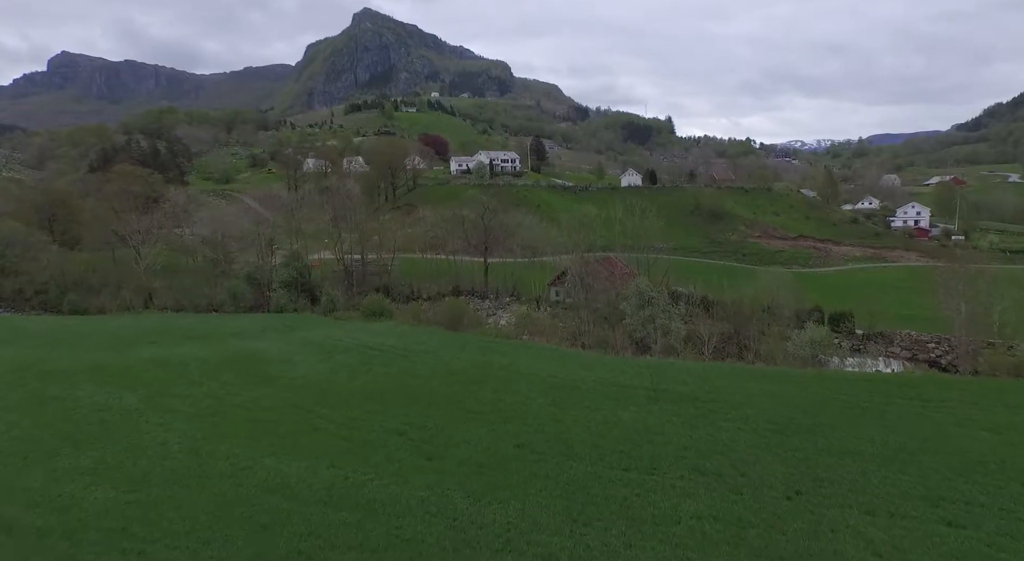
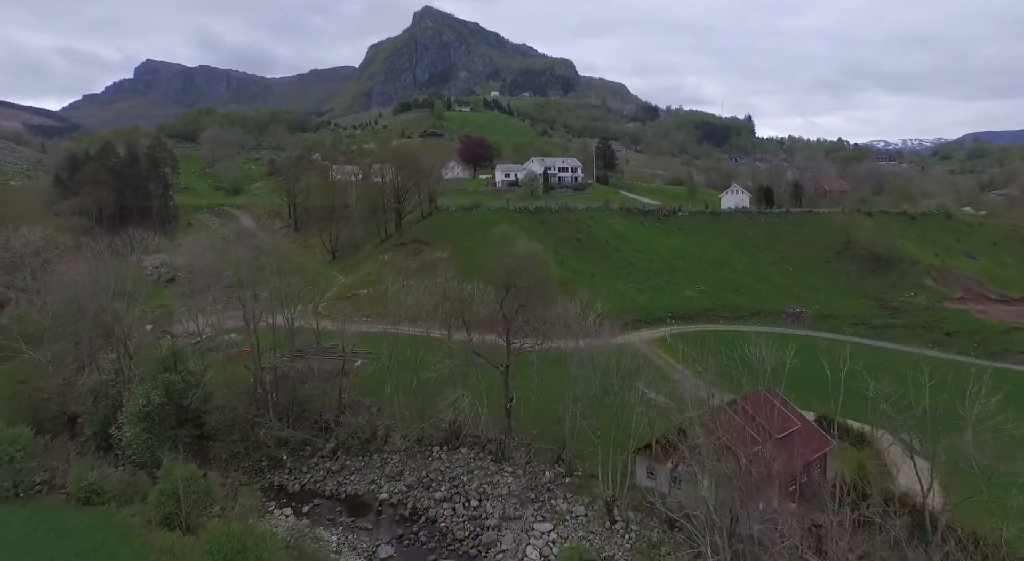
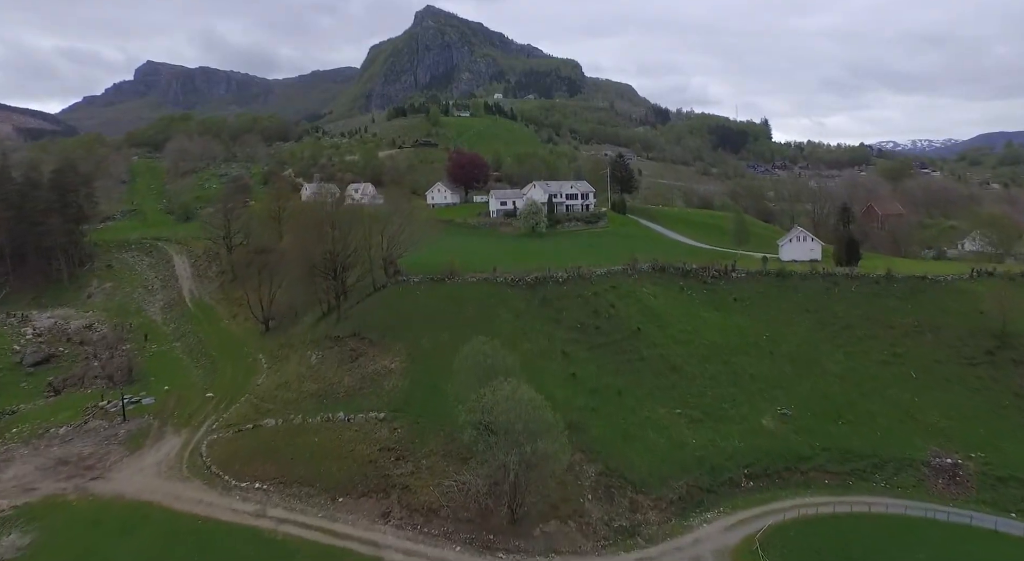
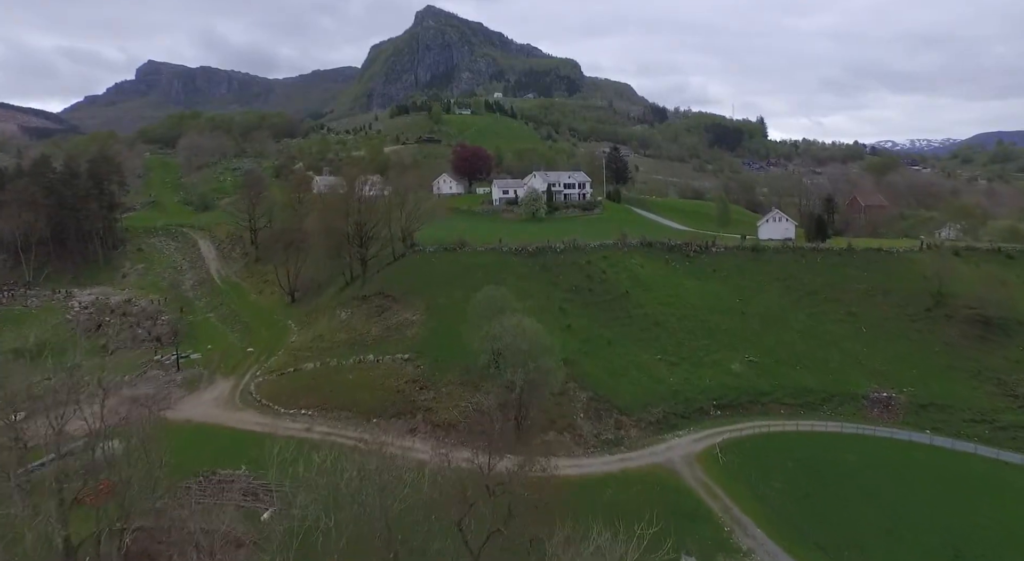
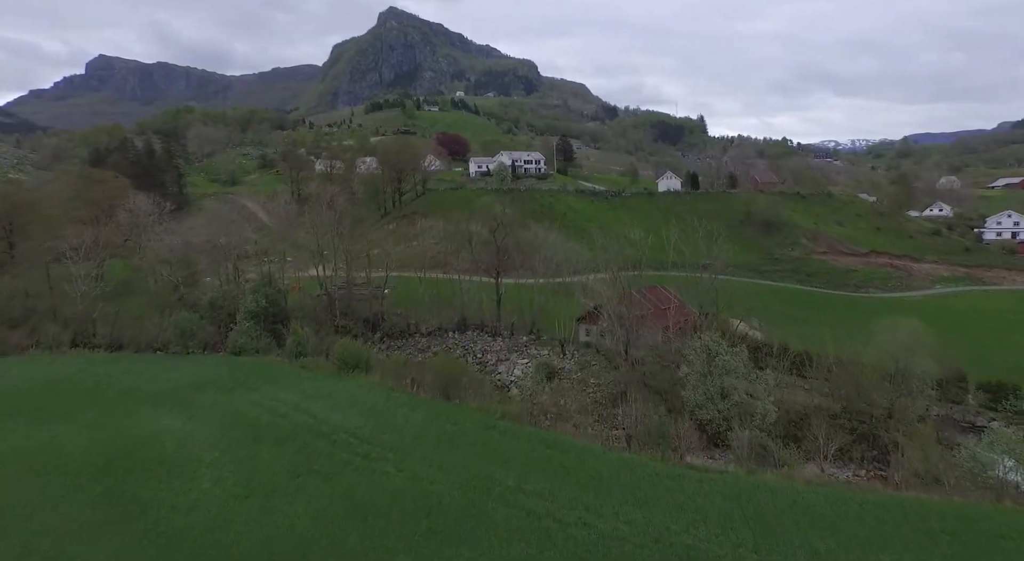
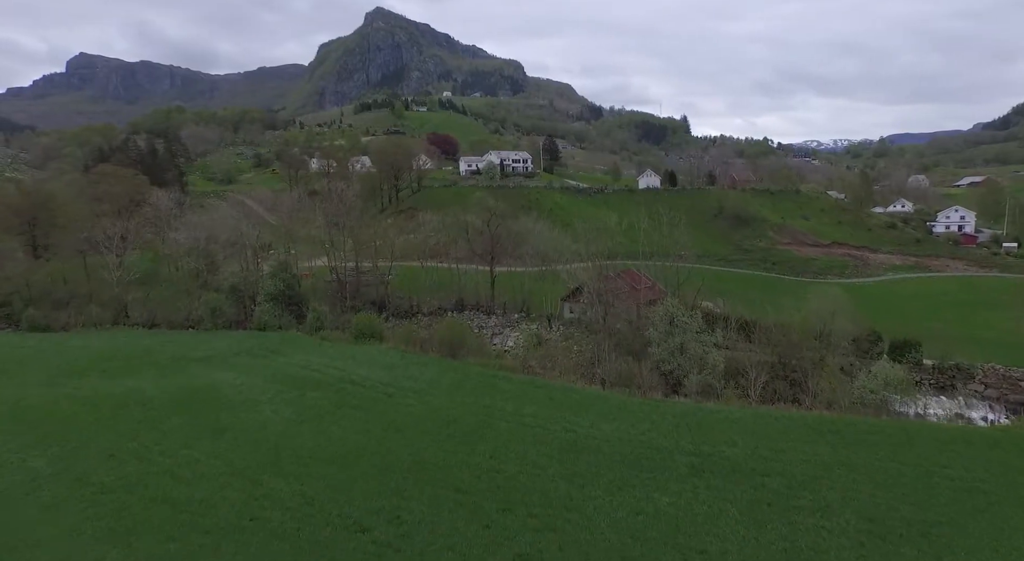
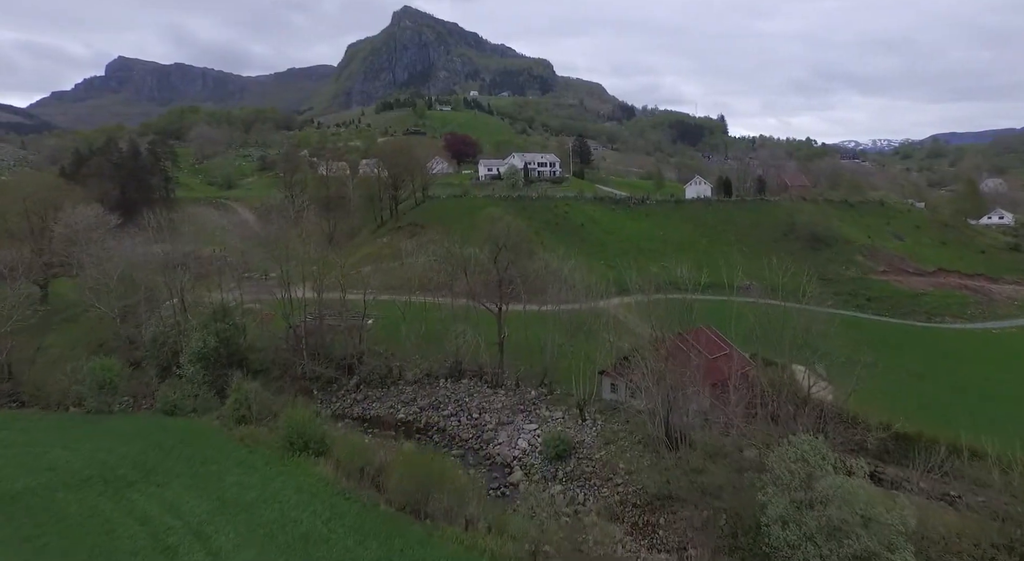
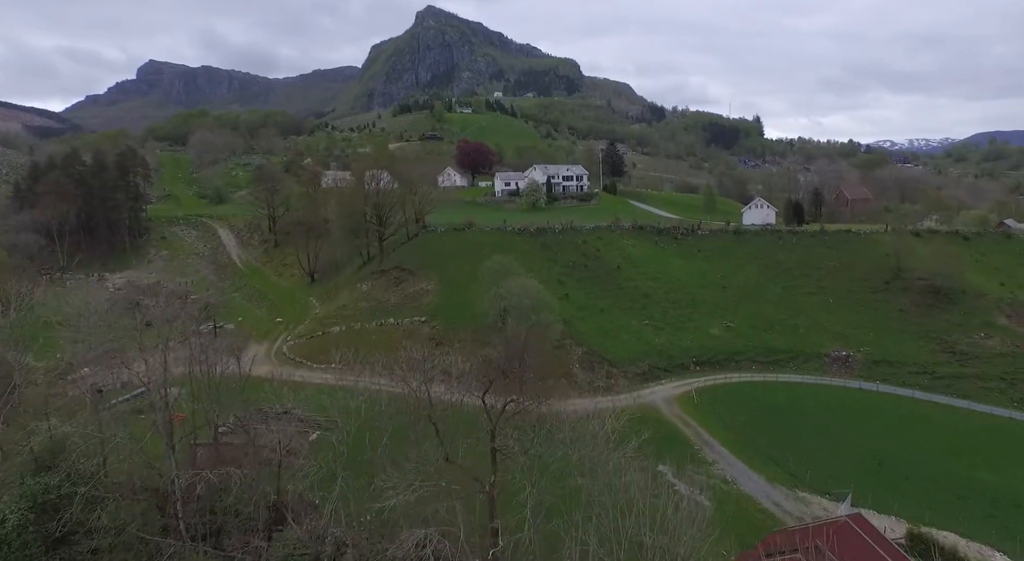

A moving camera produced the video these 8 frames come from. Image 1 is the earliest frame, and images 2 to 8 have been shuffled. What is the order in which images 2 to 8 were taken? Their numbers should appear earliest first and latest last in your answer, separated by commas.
6, 5, 7, 2, 8, 4, 3
